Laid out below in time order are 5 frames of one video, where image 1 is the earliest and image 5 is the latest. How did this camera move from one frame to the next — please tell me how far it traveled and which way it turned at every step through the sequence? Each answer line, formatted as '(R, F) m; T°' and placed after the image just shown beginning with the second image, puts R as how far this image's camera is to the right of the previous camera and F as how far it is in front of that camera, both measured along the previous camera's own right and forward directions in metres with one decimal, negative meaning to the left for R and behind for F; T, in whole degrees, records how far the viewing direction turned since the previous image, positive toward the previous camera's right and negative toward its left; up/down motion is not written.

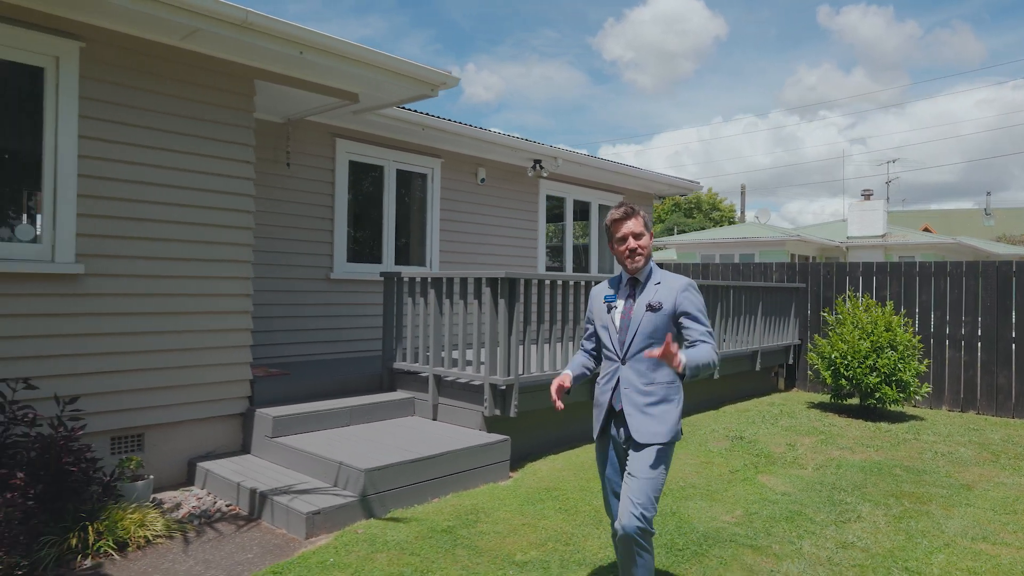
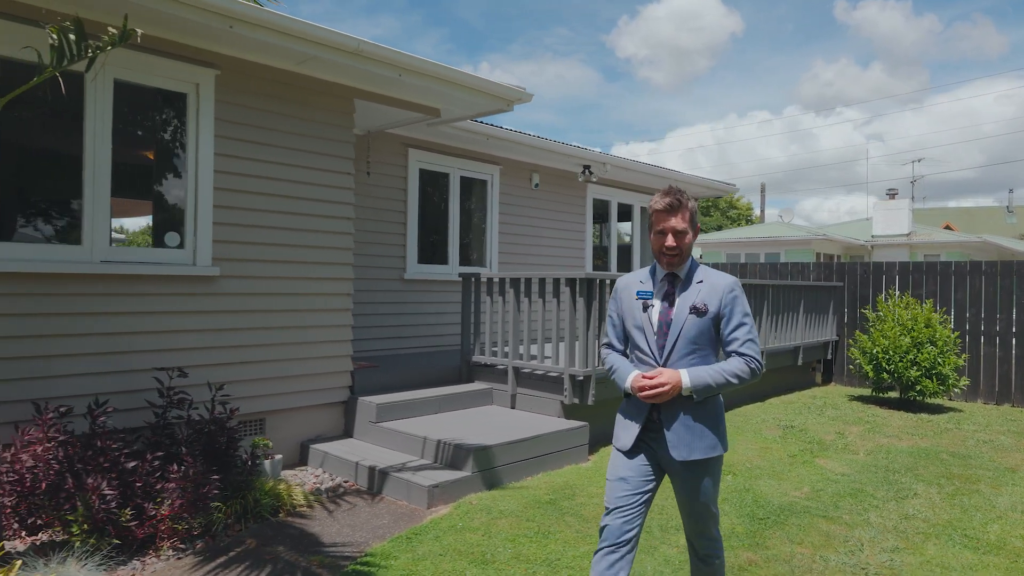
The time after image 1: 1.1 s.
(-0.5, -0.5) m; -1°
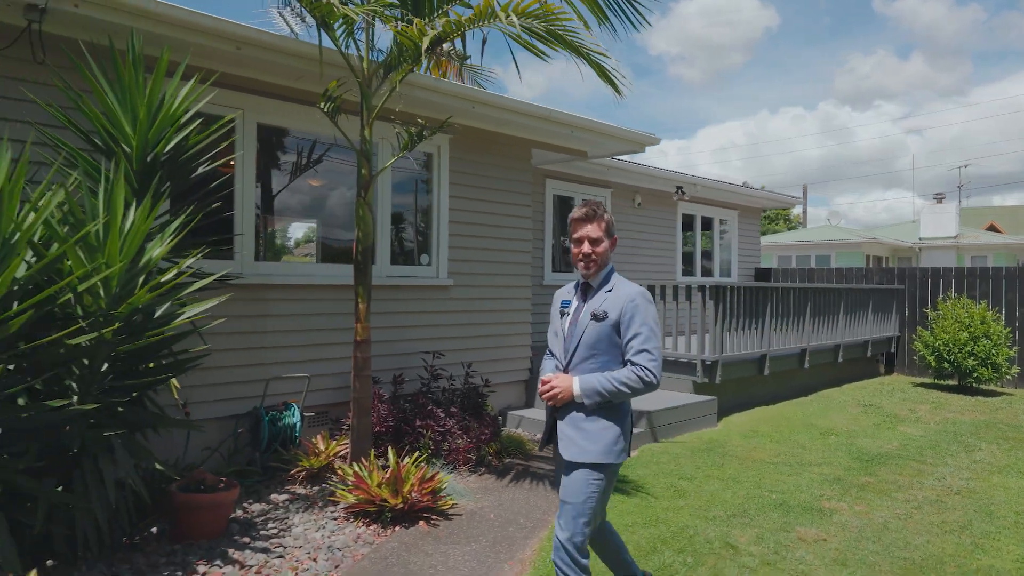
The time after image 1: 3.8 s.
(-1.2, -1.7) m; -3°
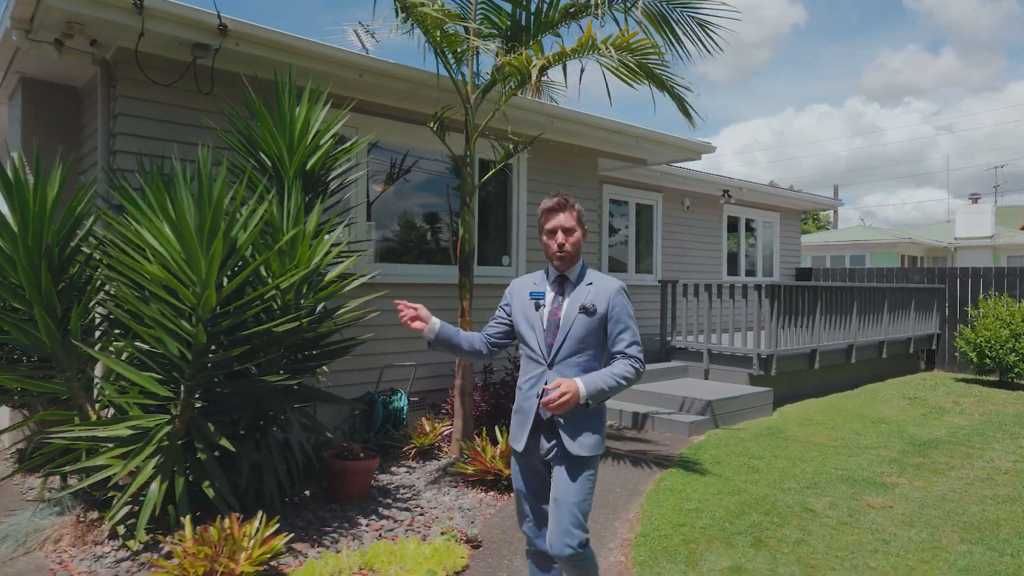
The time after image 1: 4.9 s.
(-0.5, -0.6) m; -2°
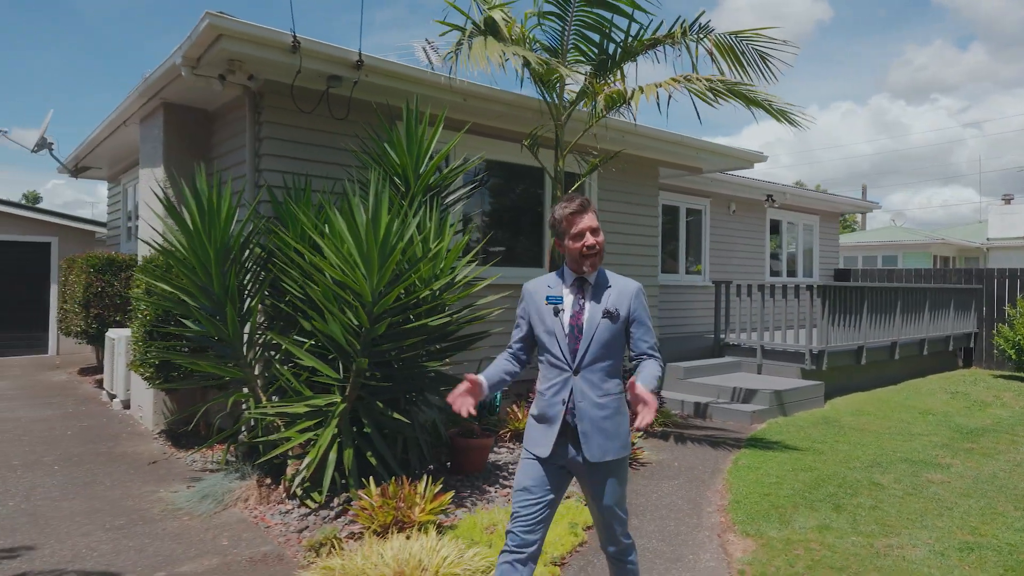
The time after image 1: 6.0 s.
(-0.6, -0.6) m; -2°
